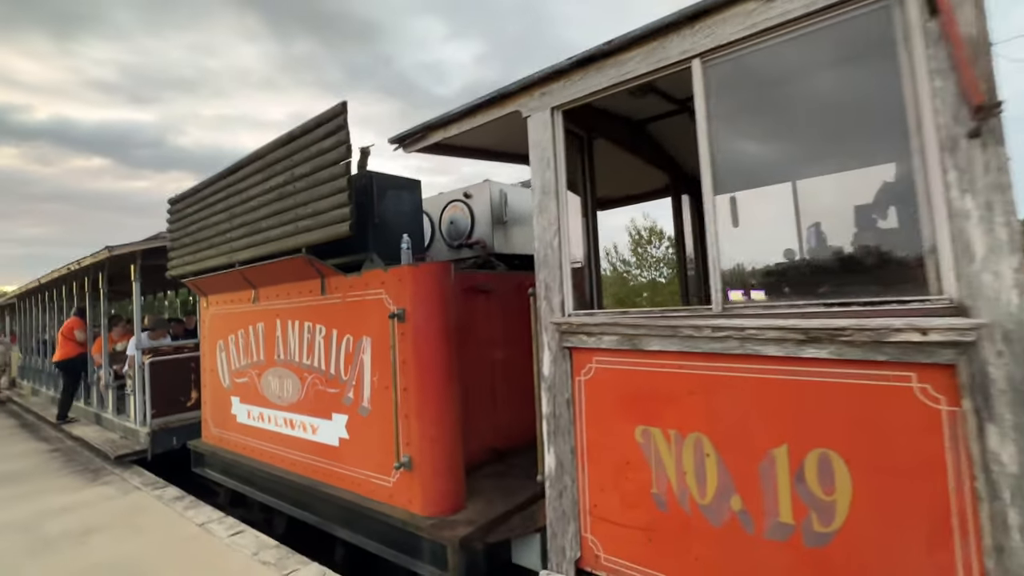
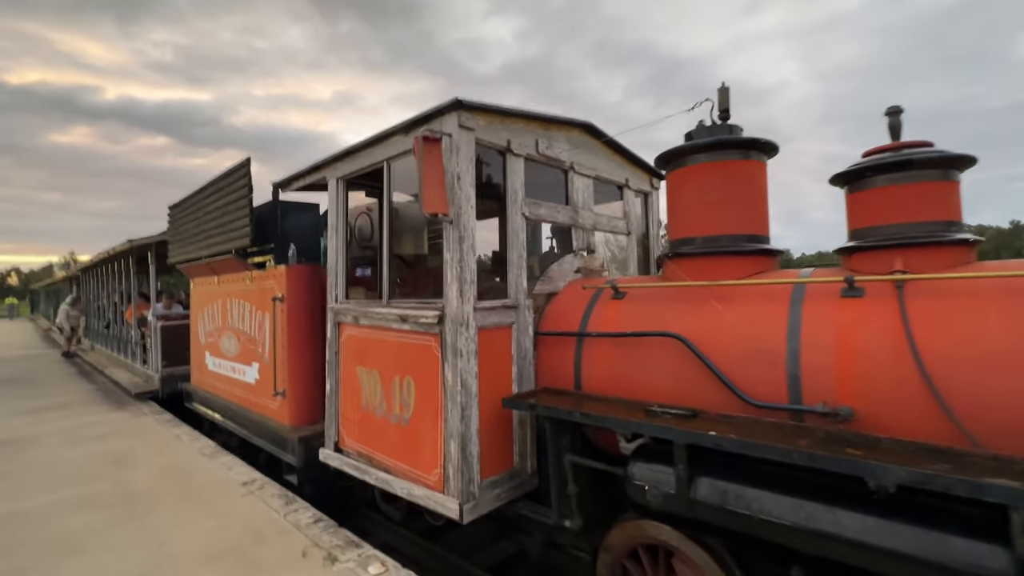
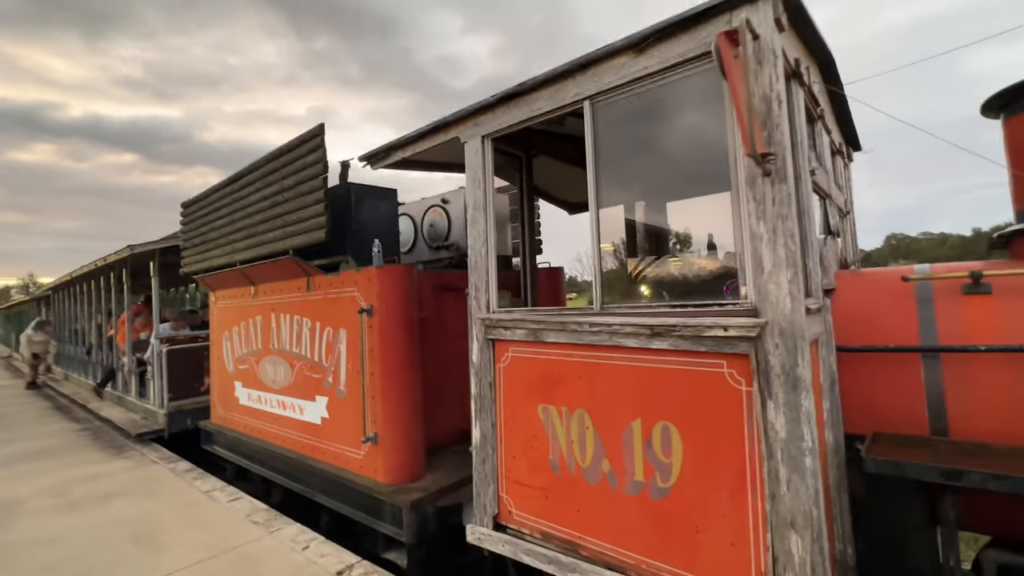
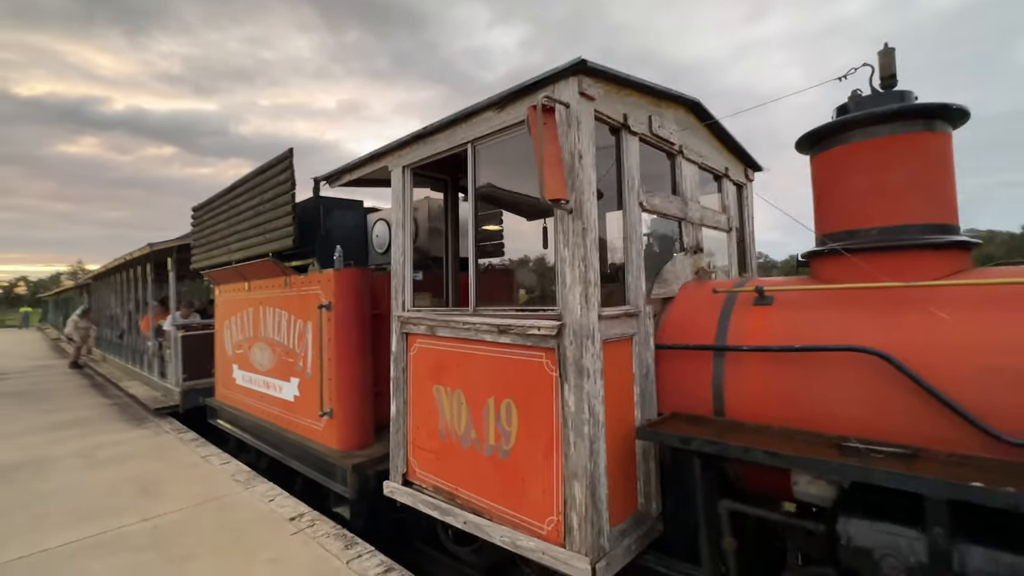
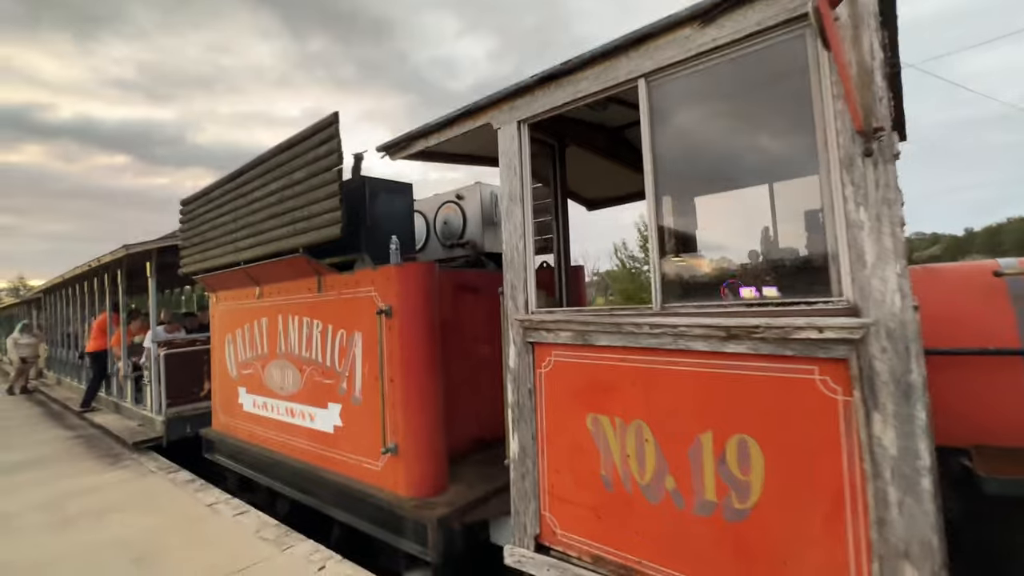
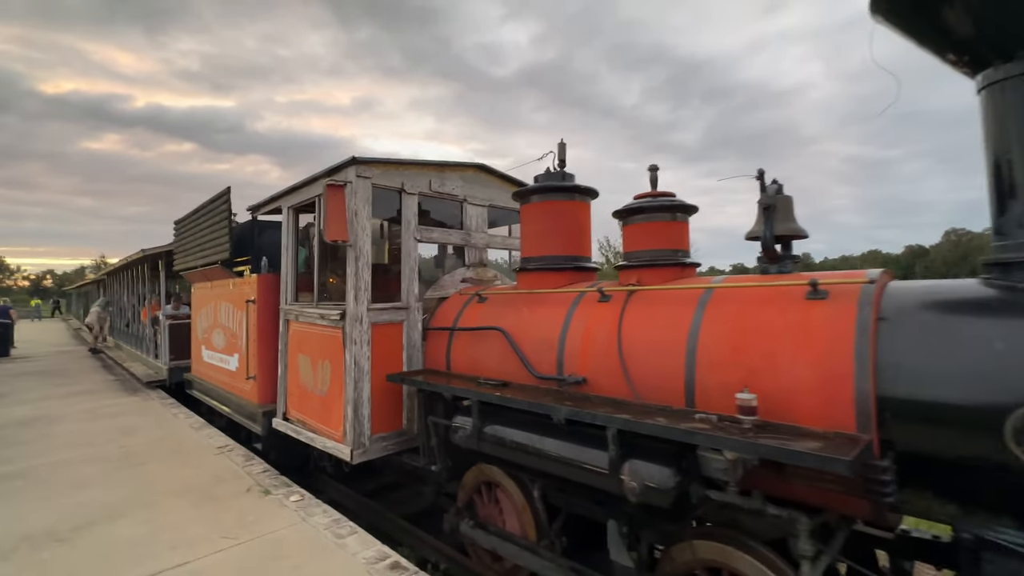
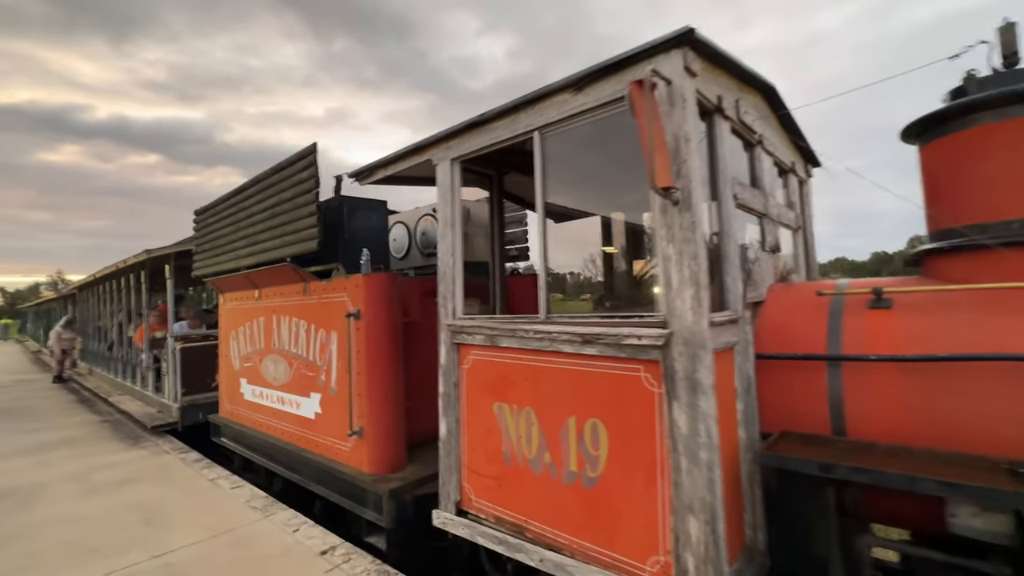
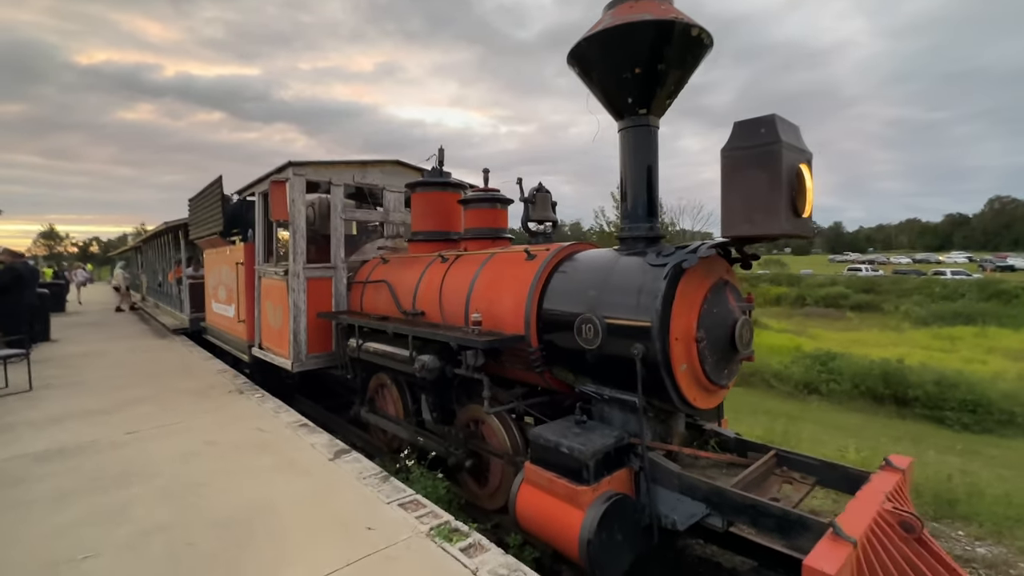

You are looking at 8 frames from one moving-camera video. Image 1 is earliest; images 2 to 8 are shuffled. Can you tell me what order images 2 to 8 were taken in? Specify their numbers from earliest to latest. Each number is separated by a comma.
5, 3, 7, 4, 2, 6, 8
